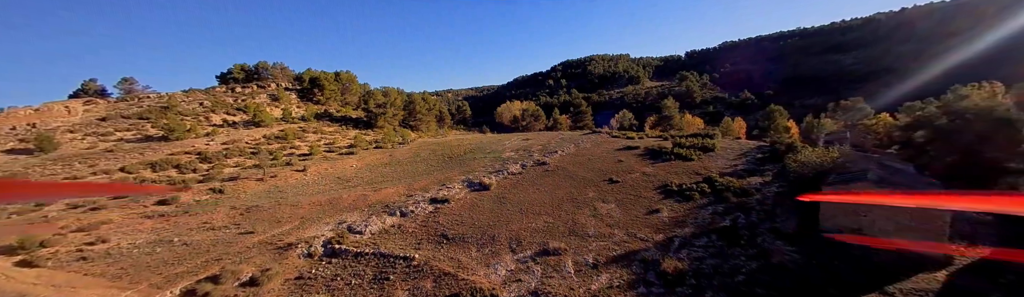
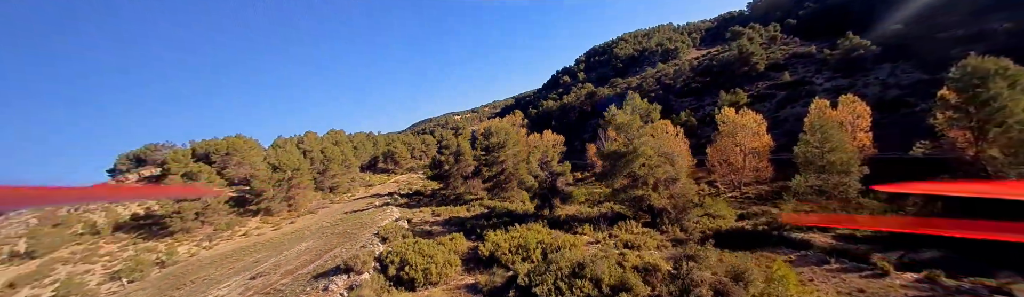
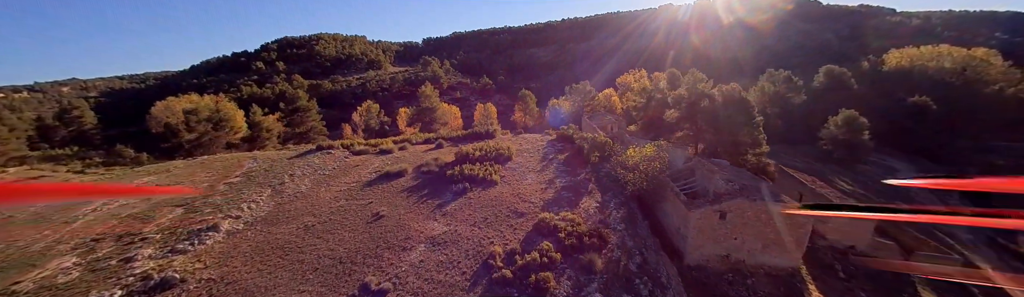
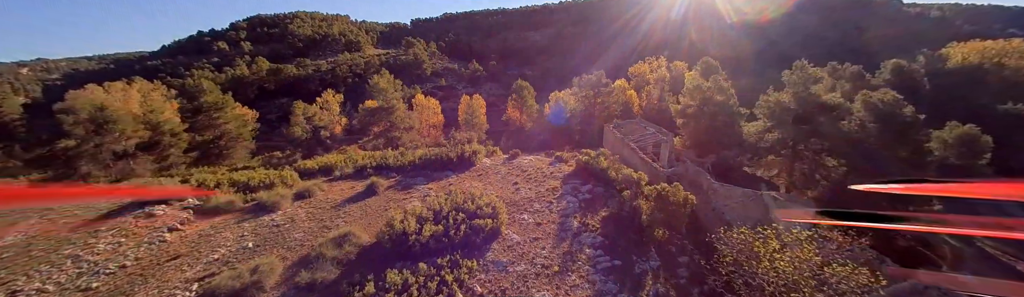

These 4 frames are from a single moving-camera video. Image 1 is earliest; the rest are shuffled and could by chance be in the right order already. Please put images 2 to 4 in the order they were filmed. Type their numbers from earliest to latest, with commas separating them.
3, 4, 2
